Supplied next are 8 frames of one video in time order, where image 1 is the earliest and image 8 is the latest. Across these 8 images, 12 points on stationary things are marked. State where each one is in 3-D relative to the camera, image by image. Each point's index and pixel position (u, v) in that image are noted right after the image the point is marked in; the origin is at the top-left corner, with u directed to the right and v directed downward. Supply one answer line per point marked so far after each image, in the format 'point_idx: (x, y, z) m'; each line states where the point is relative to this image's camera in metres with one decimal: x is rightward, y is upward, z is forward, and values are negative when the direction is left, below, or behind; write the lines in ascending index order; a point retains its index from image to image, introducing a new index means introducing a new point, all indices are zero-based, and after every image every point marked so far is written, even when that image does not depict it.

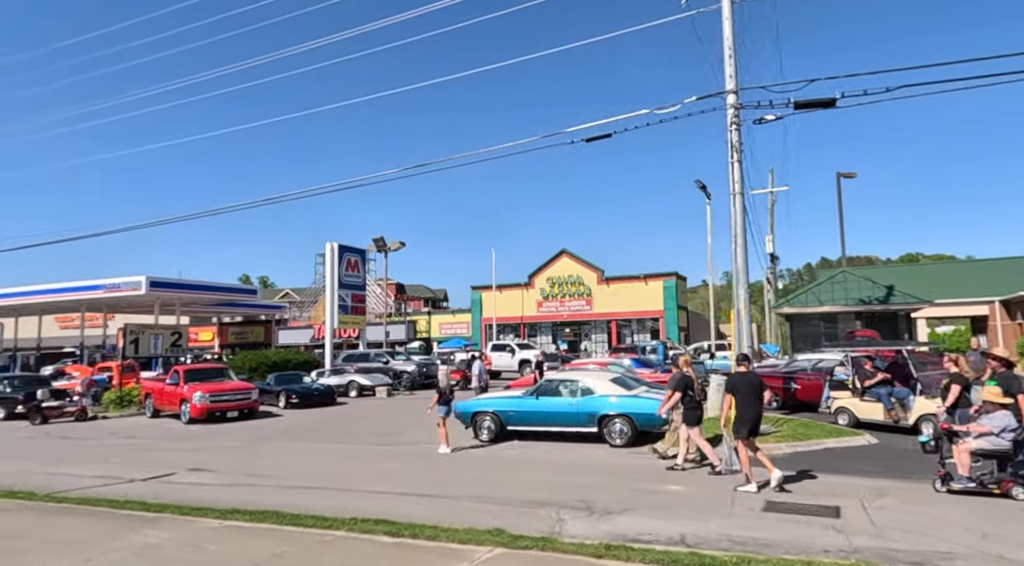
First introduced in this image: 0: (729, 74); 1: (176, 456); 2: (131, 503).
0: (+4.1, +4.1, +13.2) m
1: (-7.1, -3.7, +14.5) m
2: (-4.3, -2.4, +7.7) m
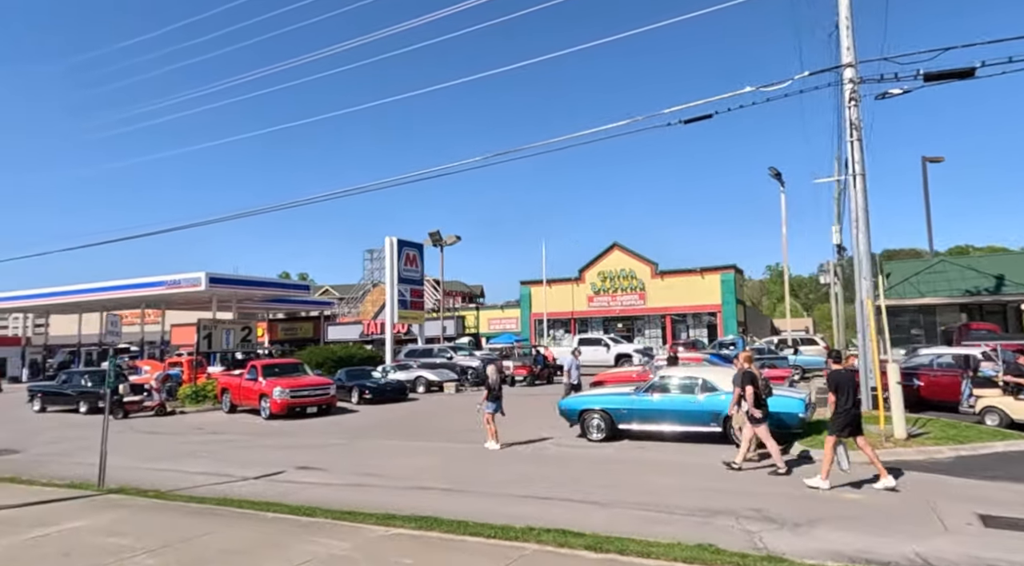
0: (+6.0, +4.3, +12.5) m
1: (-5.1, -3.6, +14.5) m
2: (-2.7, -2.4, +7.5) m
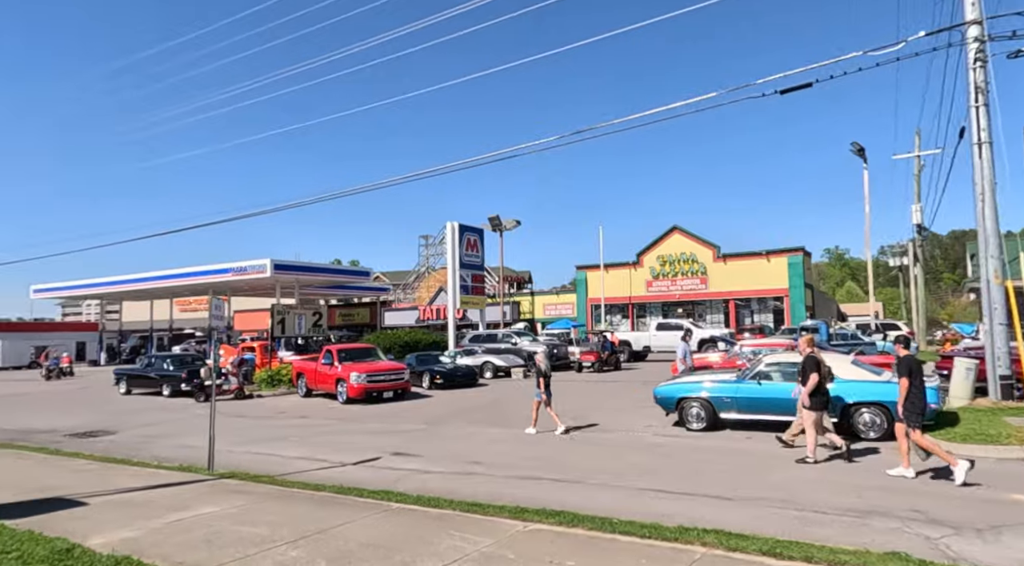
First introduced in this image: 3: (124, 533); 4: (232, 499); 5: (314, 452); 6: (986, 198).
0: (+7.6, +4.6, +11.5) m
1: (-3.2, -3.3, +14.6) m
2: (-1.4, -2.2, +7.4) m
3: (-3.4, -2.3, +6.1) m
4: (-3.0, -2.4, +7.4) m
5: (-3.7, -3.2, +13.1) m
6: (+7.8, +1.3, +11.4) m
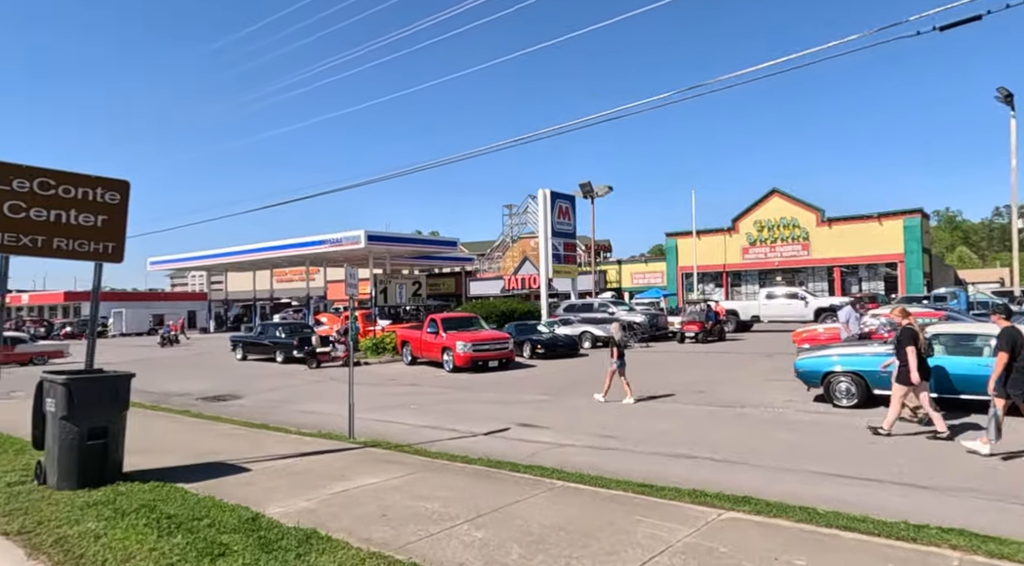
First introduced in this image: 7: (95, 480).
0: (+9.7, +5.1, +9.9) m
1: (-0.7, -2.7, +14.6) m
2: (+0.3, -1.9, +7.2) m
3: (-1.9, -2.0, +6.2) m
4: (-1.4, -2.0, +7.4) m
5: (-1.4, -2.6, +13.1) m
6: (+9.8, +1.9, +9.8) m
7: (-4.7, -2.2, +7.7) m
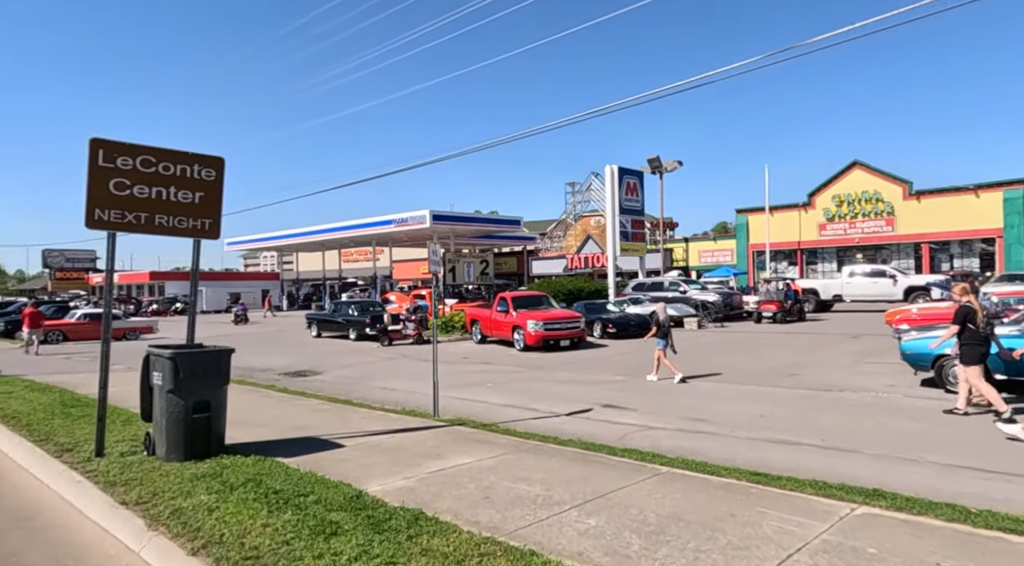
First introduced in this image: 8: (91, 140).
0: (+10.8, +5.4, +8.6) m
1: (+1.0, -2.2, +14.5) m
2: (+1.2, -1.7, +7.0) m
3: (-1.0, -1.9, +6.2) m
4: (-0.4, -1.8, +7.3) m
5: (+0.1, -2.2, +13.1) m
6: (+11.0, +2.2, +8.7) m
7: (-3.6, -1.9, +8.0) m
8: (-4.7, +1.6, +7.6) m
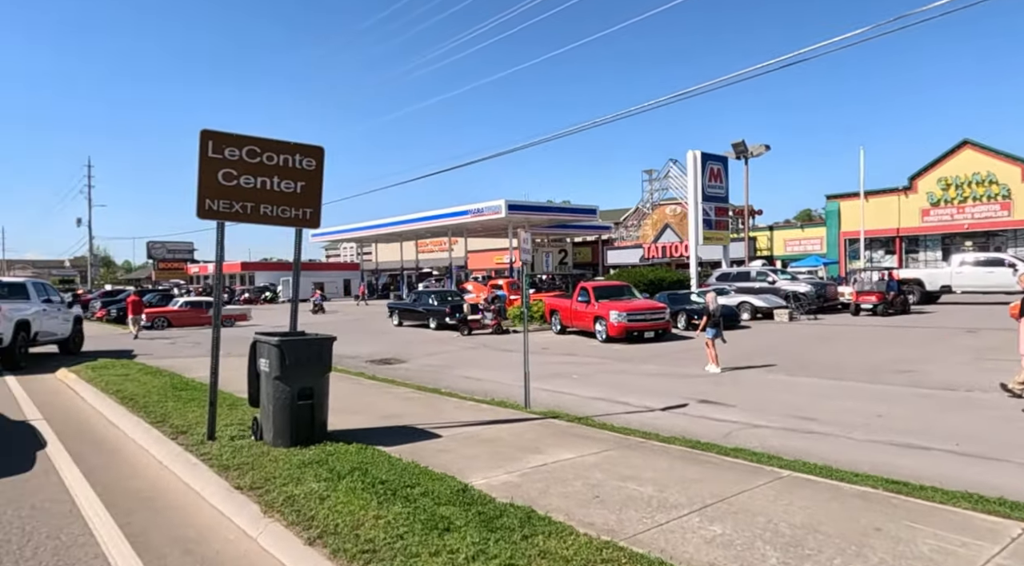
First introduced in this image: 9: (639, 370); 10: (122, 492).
0: (+11.9, +5.5, +7.1) m
1: (+2.8, -2.0, +14.2) m
2: (+2.3, -1.6, +6.6) m
3: (-0.1, -1.8, +6.1) m
4: (+0.7, -1.7, +7.2) m
5: (+1.8, -2.1, +12.8) m
6: (+12.1, +2.3, +7.2) m
7: (-2.5, -1.8, +8.2) m
8: (-3.5, +1.7, +7.8) m
9: (+3.0, -2.1, +16.1) m
10: (-4.1, -2.2, +7.3) m
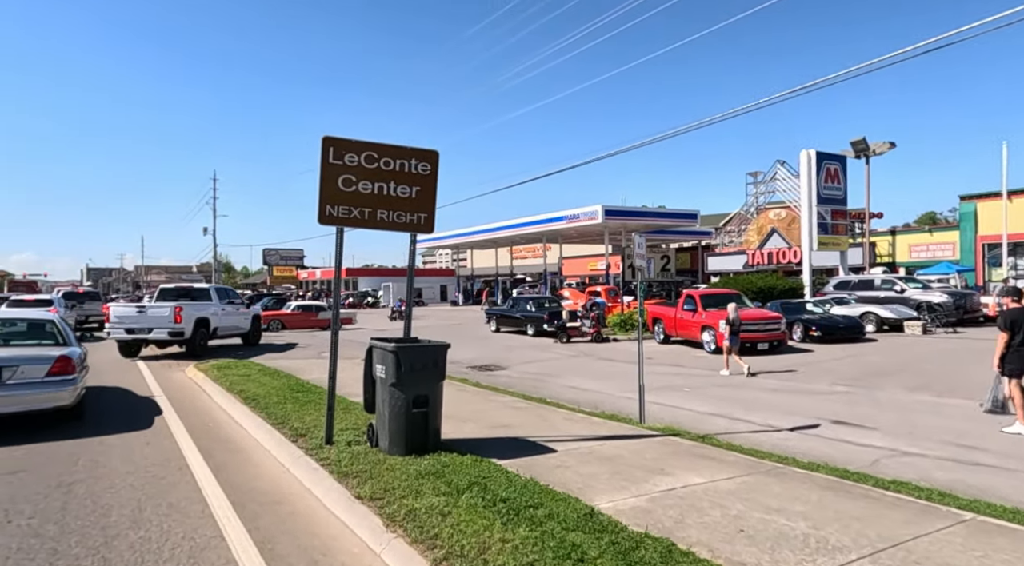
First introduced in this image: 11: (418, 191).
0: (+13.1, +5.3, +5.1) m
1: (+5.0, -2.2, +13.3) m
2: (+3.4, -1.7, +5.9) m
3: (+1.0, -1.9, +5.7) m
4: (+1.9, -1.8, +6.6) m
5: (+3.8, -2.2, +12.1) m
6: (+13.3, +2.1, +5.1) m
7: (-1.1, -1.9, +8.1) m
8: (-2.2, +1.6, +7.9) m
9: (+5.4, -2.2, +15.2) m
10: (-2.8, -2.3, +7.4) m
11: (-1.1, +1.1, +8.5) m
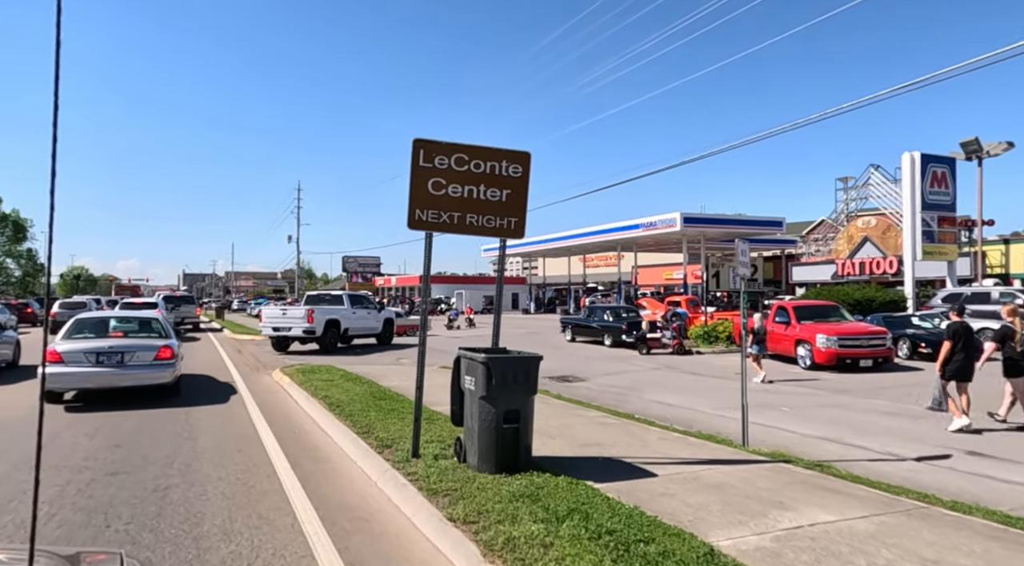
0: (+13.8, +5.1, +3.2) m
1: (+6.6, -2.4, +12.2) m
2: (+4.2, -1.8, +5.0) m
3: (+1.8, -2.0, +5.0) m
4: (+2.8, -1.9, +5.9) m
5: (+5.3, -2.4, +11.1) m
6: (+14.0, +1.9, +3.2) m
7: (0.0, -2.0, +7.6) m
8: (-1.1, +1.5, +7.7) m
9: (+7.2, -2.5, +14.0) m
10: (-1.8, -2.4, +7.2) m
11: (0.0, +1.0, +8.1) m
